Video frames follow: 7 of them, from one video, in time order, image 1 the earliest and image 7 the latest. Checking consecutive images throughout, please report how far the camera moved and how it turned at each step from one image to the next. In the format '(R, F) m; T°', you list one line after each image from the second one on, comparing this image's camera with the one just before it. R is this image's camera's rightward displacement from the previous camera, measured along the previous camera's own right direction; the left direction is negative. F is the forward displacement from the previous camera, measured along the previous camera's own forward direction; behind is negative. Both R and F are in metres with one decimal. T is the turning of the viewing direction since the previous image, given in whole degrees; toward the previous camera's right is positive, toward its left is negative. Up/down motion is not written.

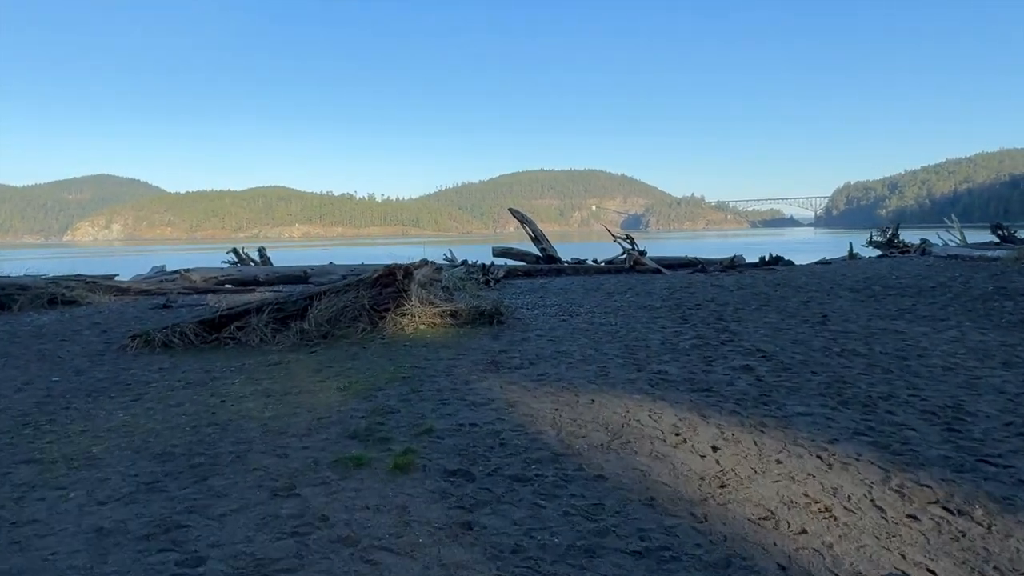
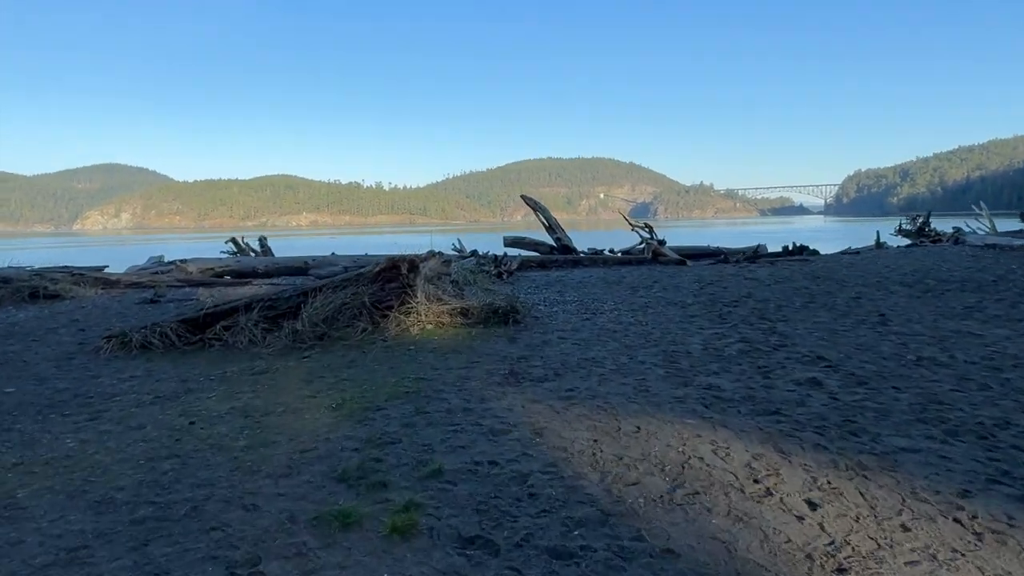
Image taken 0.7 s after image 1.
(-0.1, +0.8) m; -1°
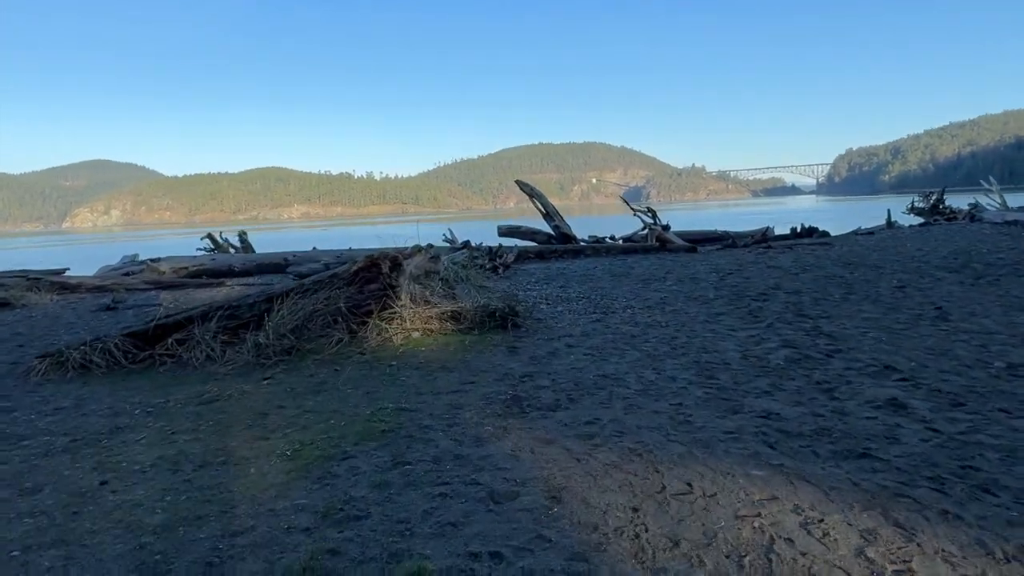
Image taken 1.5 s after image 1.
(0.0, +1.0) m; 0°
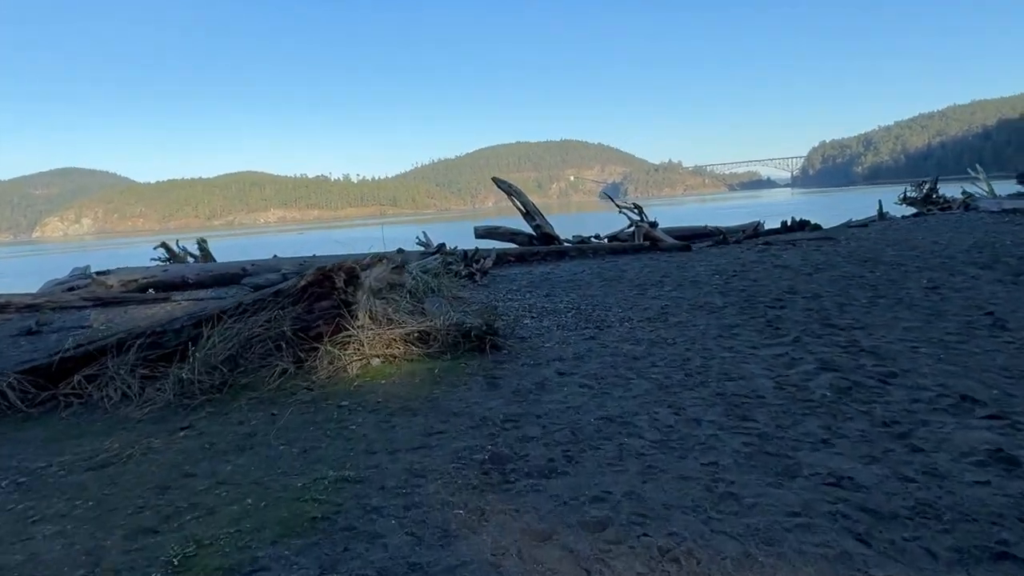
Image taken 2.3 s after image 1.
(0.0, +1.0) m; +2°
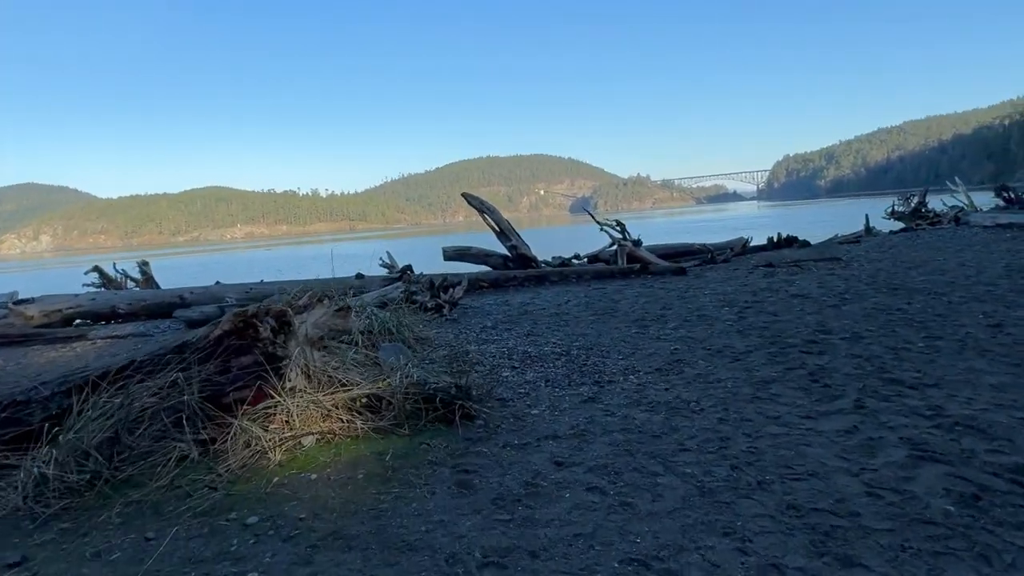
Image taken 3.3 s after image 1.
(0.0, +1.2) m; +2°
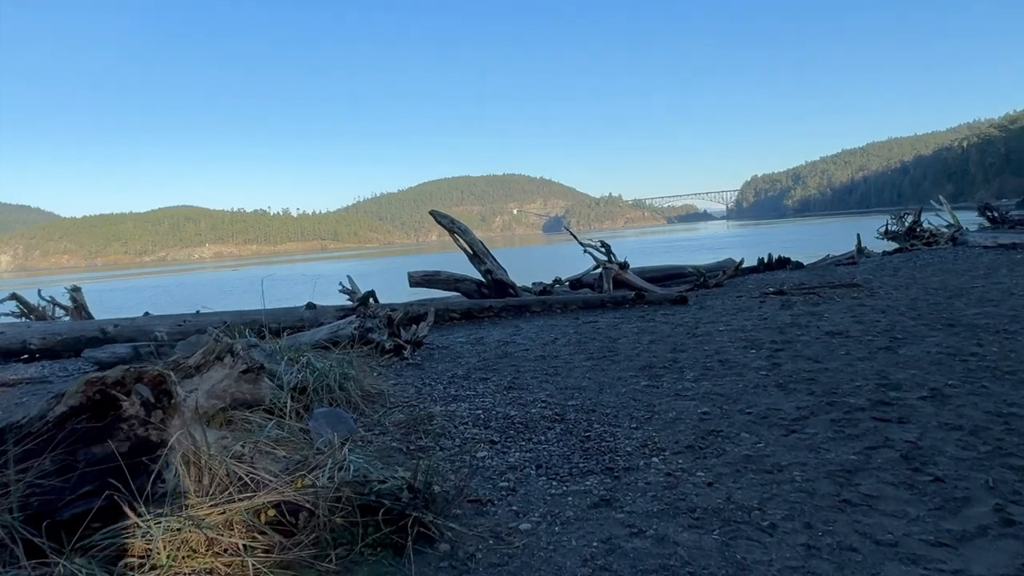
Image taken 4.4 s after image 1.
(0.0, +1.2) m; +2°
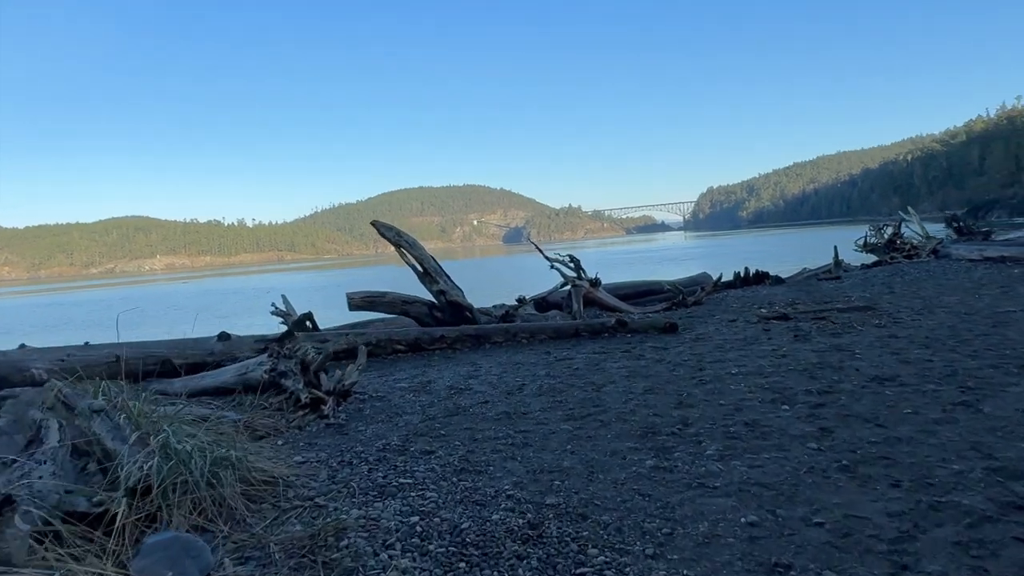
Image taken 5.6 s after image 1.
(0.0, +1.4) m; +3°
